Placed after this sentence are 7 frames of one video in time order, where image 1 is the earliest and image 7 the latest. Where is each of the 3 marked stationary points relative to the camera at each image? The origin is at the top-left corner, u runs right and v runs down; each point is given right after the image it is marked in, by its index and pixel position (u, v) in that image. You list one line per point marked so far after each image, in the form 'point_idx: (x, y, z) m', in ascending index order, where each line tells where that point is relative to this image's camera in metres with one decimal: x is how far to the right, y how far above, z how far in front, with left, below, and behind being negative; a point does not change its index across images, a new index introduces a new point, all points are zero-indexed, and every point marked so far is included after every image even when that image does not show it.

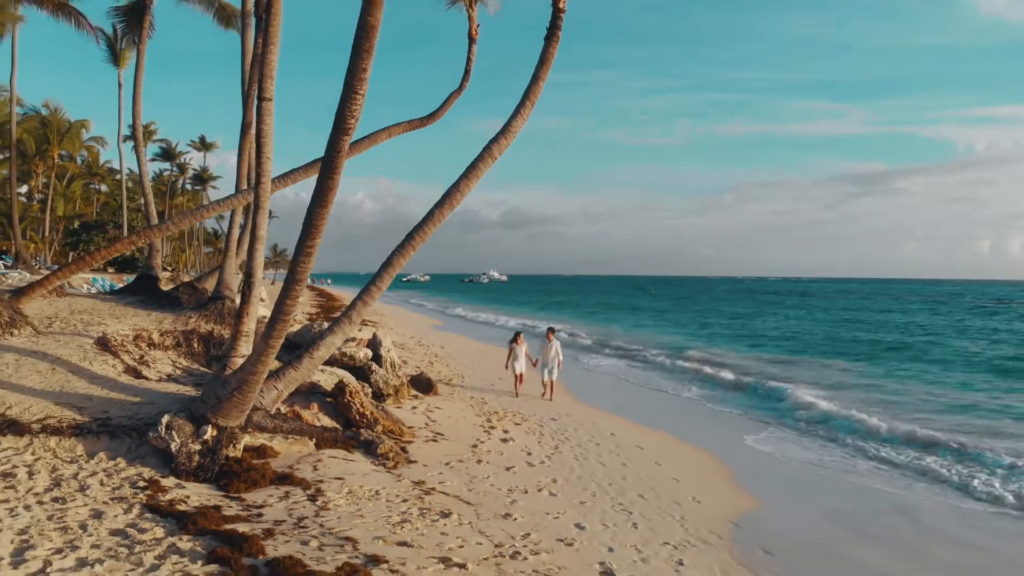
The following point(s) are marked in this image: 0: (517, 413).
0: (+0.1, -2.0, +9.9) m
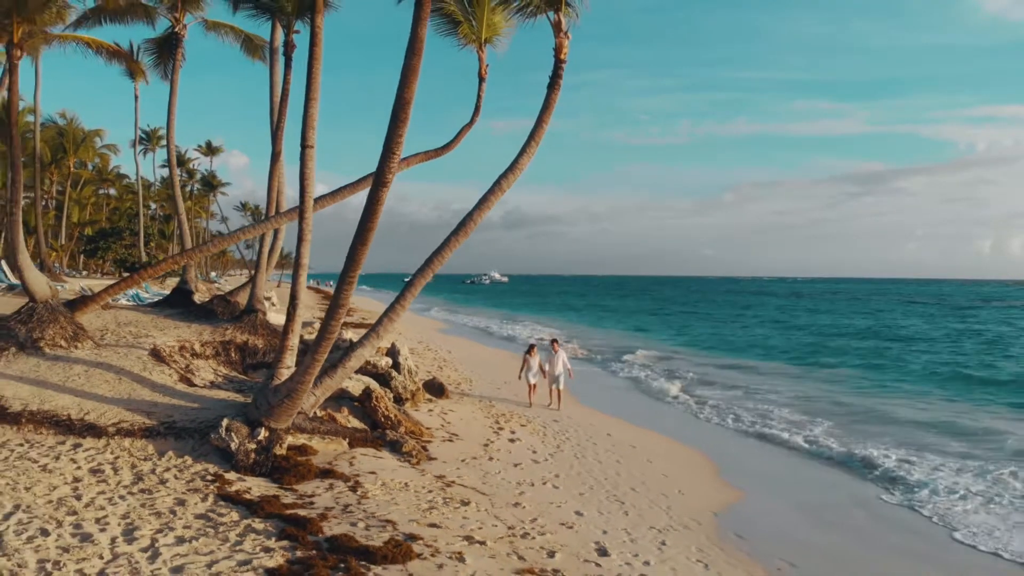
0: (+0.2, -2.3, +10.8) m
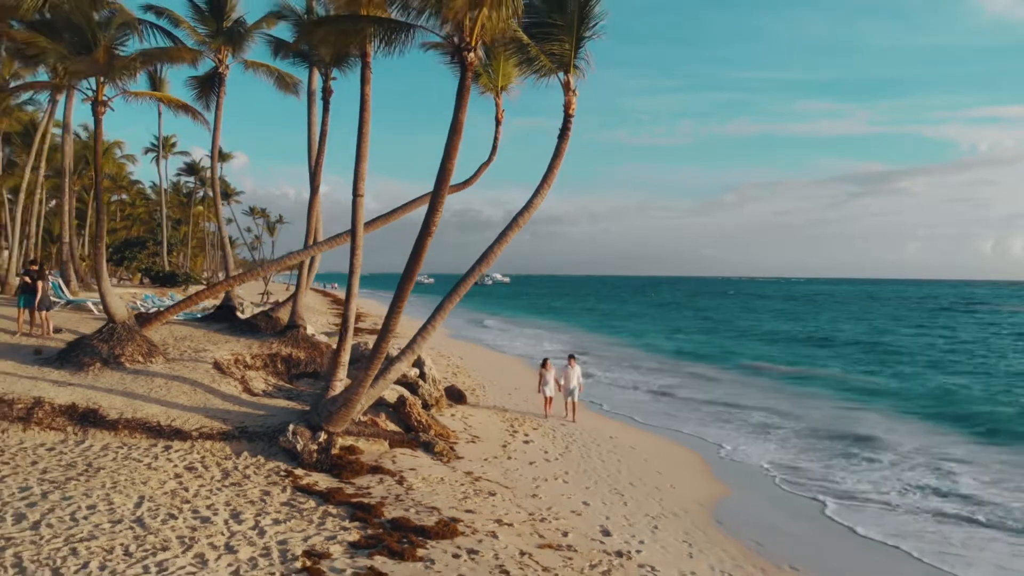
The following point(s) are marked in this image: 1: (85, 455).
0: (+0.4, -2.6, +12.1) m
1: (-5.0, -2.0, +7.3) m
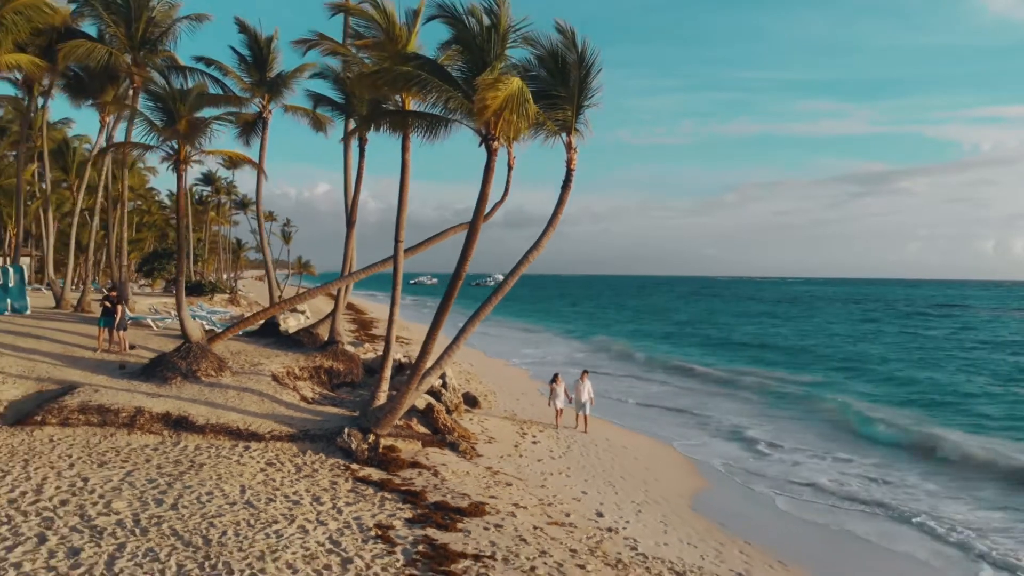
0: (+0.6, -3.1, +14.0) m
1: (-4.8, -2.4, +9.1) m
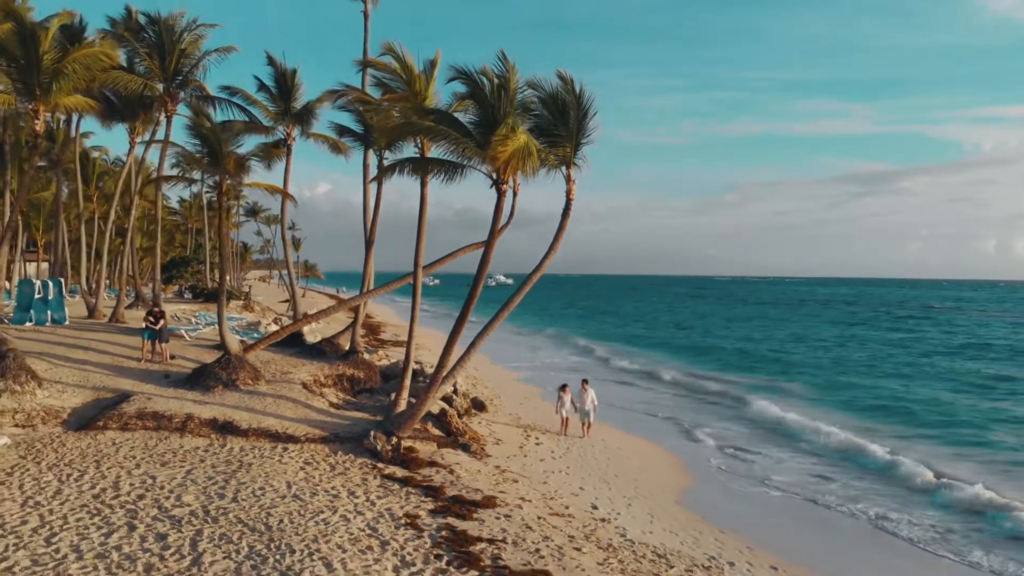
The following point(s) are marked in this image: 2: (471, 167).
0: (+0.8, -3.4, +15.3) m
1: (-4.7, -2.8, +10.5) m
2: (-0.7, +2.0, +10.2) m
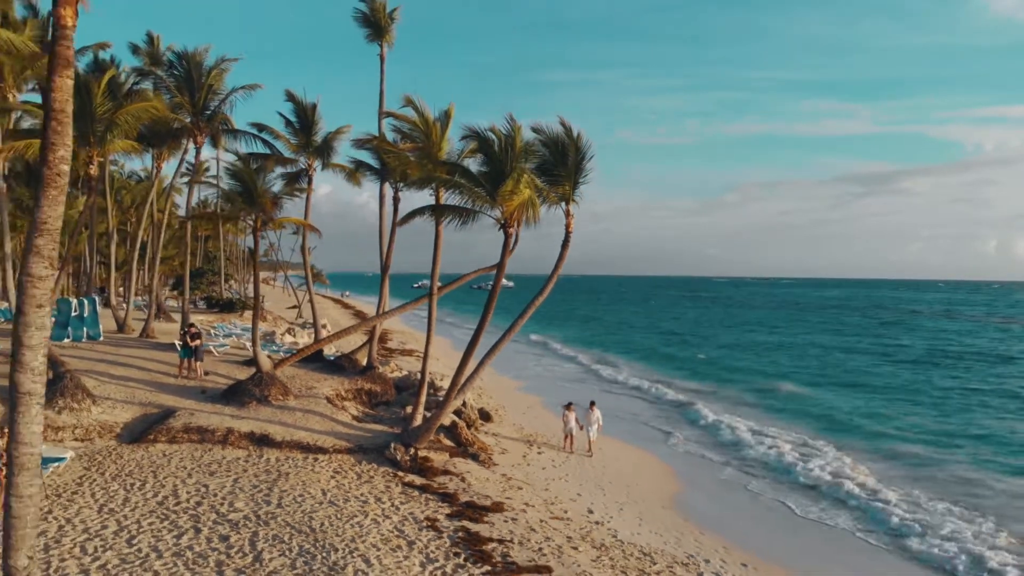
0: (+0.9, -4.0, +16.7) m
1: (-4.6, -3.4, +11.8) m
2: (-0.6, +1.4, +11.5) m
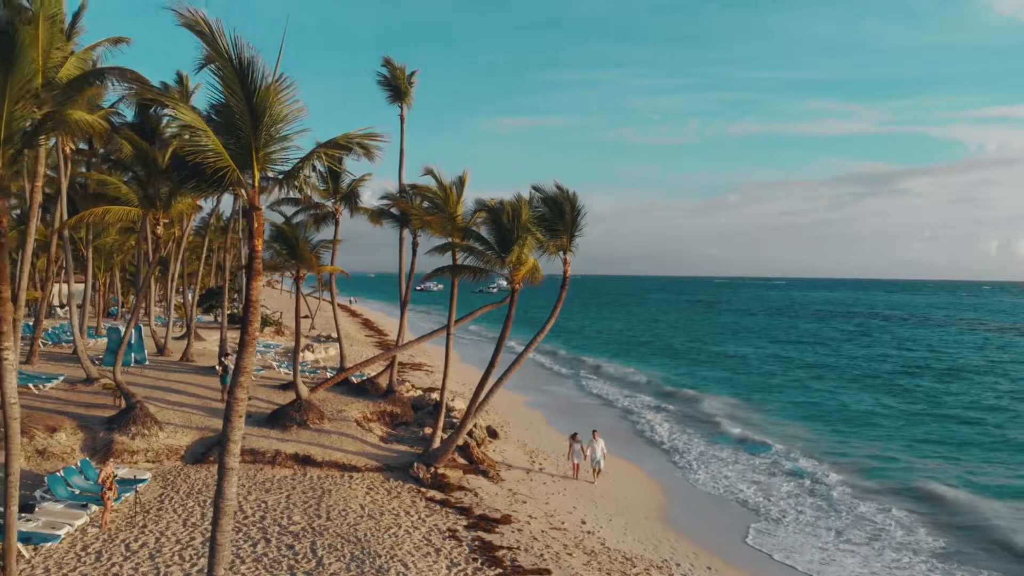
0: (+1.0, -5.0, +18.9) m
1: (-4.5, -4.4, +14.0) m
2: (-0.4, +0.4, +13.7) m
